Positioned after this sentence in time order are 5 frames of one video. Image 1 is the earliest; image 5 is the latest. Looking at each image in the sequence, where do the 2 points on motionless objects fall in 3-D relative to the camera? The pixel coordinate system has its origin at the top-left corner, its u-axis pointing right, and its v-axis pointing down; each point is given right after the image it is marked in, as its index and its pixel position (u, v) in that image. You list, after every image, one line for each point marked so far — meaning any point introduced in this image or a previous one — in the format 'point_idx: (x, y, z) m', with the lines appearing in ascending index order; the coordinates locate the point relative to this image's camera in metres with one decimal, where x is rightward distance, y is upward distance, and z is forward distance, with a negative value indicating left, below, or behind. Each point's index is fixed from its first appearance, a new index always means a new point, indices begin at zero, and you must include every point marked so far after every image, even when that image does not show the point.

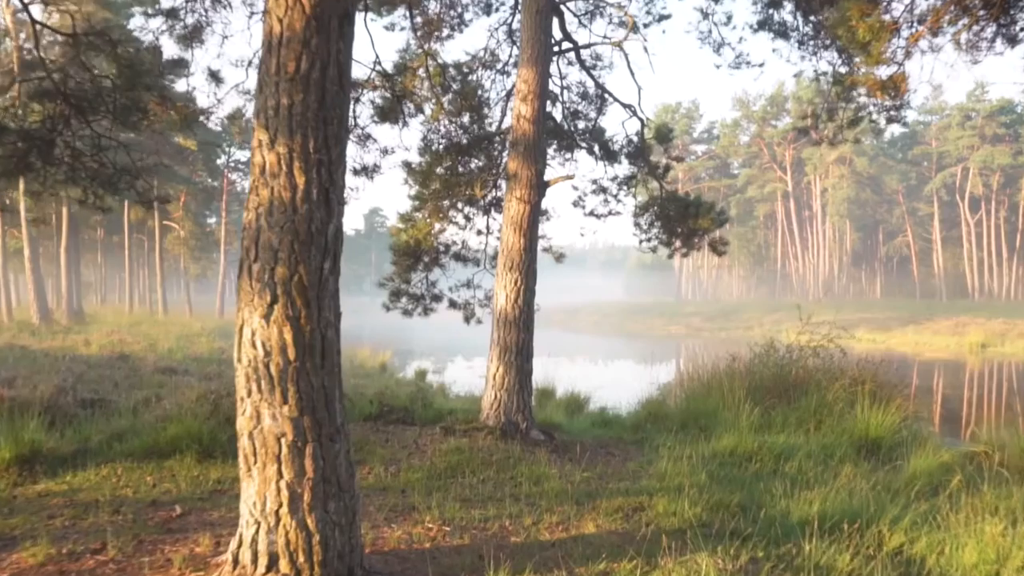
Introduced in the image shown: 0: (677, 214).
0: (+2.0, +0.9, +9.6) m
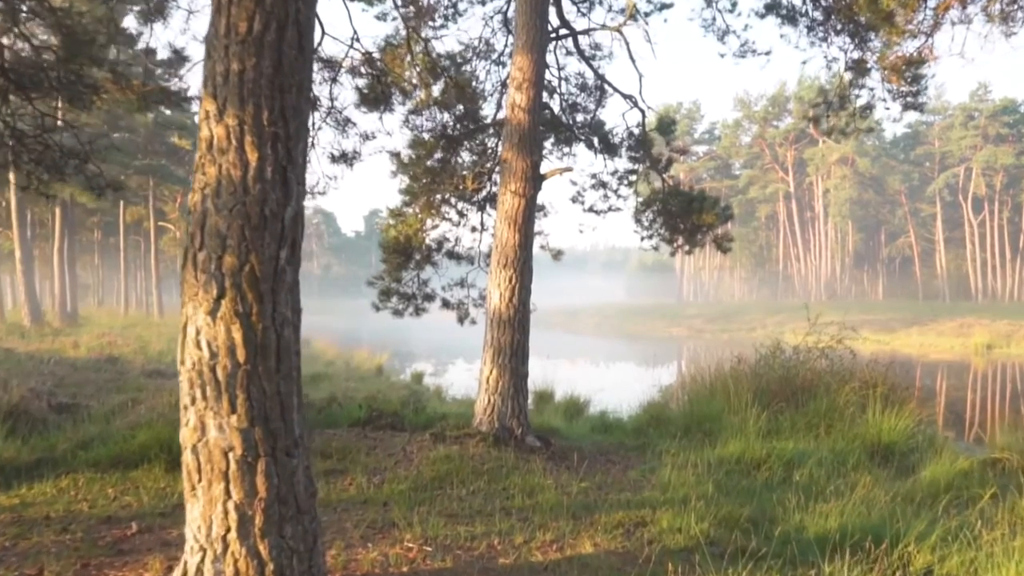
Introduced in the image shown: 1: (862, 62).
0: (+1.9, +0.9, +9.2) m
1: (+3.1, +2.0, +7.1) m
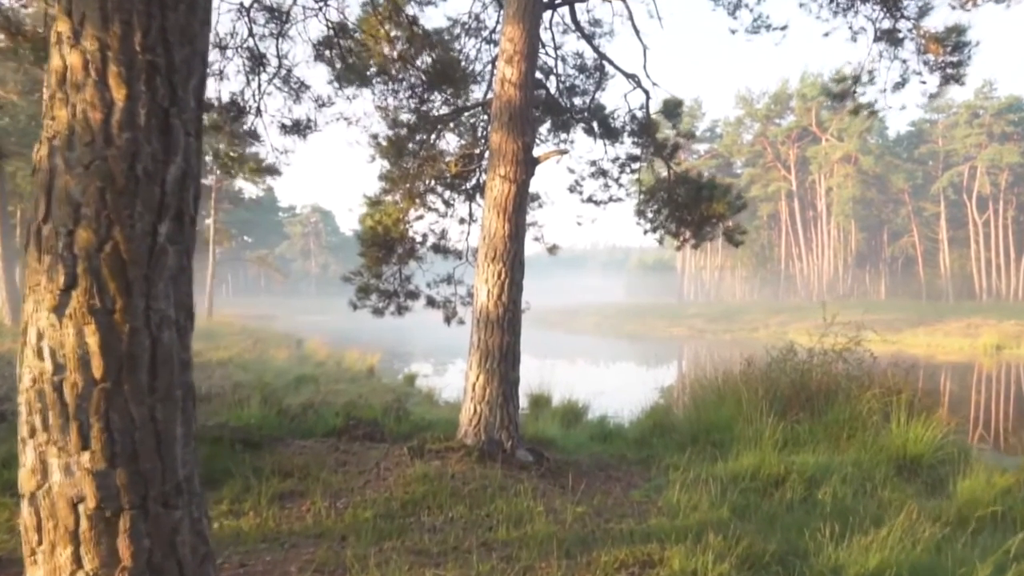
0: (+1.8, +0.9, +8.4) m
1: (+3.0, +2.0, +6.4) m
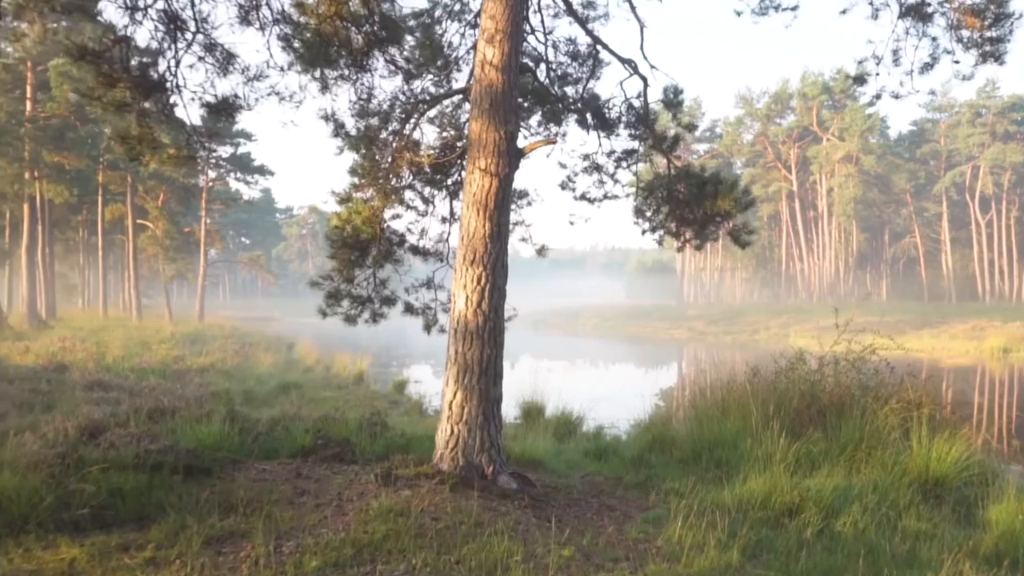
0: (+1.7, +0.9, +7.7) m
1: (+2.9, +2.0, +5.7) m
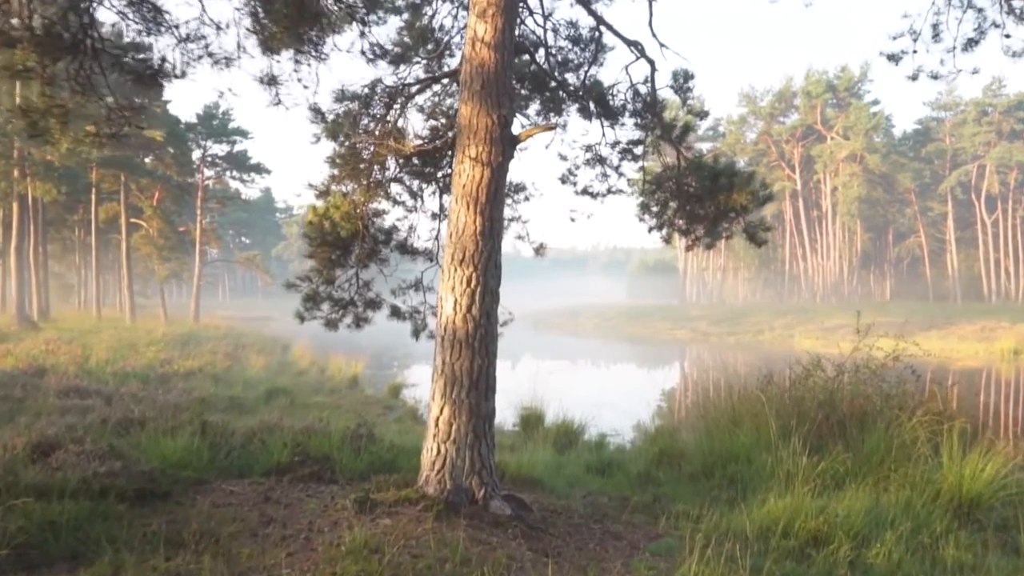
0: (+1.7, +0.9, +7.1) m
1: (+2.8, +2.0, +5.0) m
